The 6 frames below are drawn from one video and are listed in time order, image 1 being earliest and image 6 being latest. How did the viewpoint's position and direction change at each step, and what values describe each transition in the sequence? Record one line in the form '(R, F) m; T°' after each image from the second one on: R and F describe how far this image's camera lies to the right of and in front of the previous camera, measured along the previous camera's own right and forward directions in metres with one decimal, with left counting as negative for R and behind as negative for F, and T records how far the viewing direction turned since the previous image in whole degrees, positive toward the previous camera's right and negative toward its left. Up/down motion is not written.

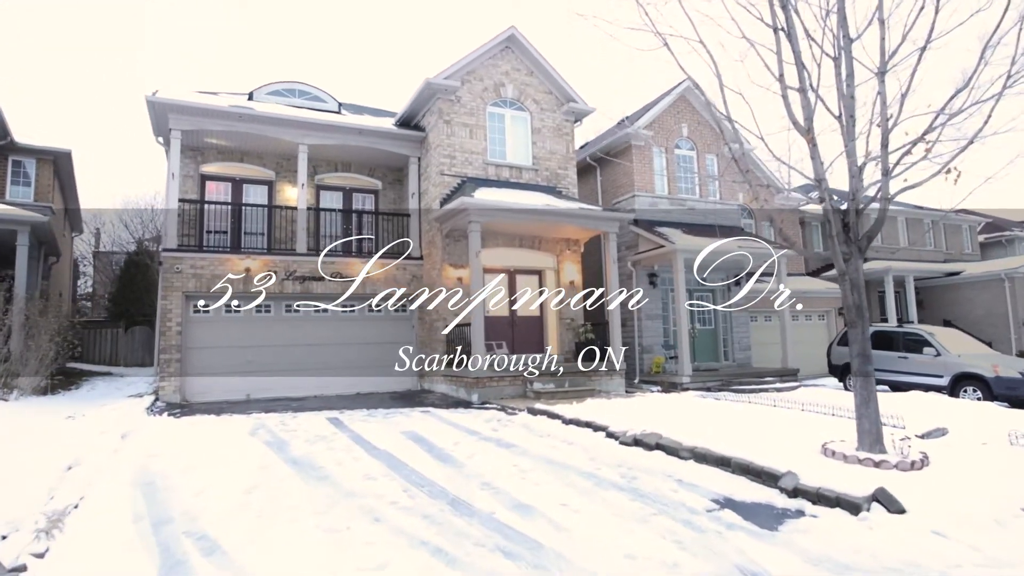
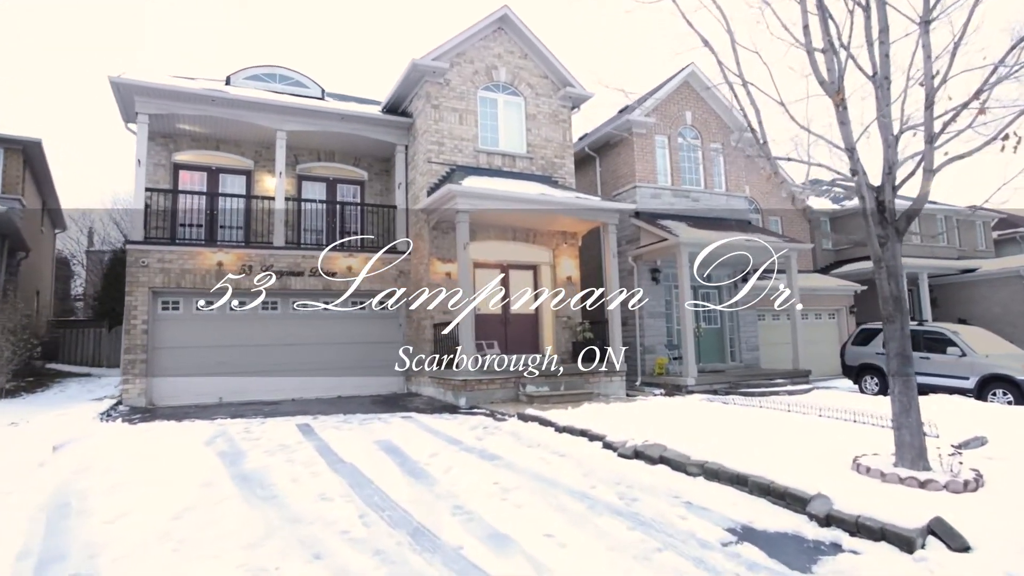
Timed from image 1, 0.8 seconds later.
(+0.2, +0.8) m; 0°
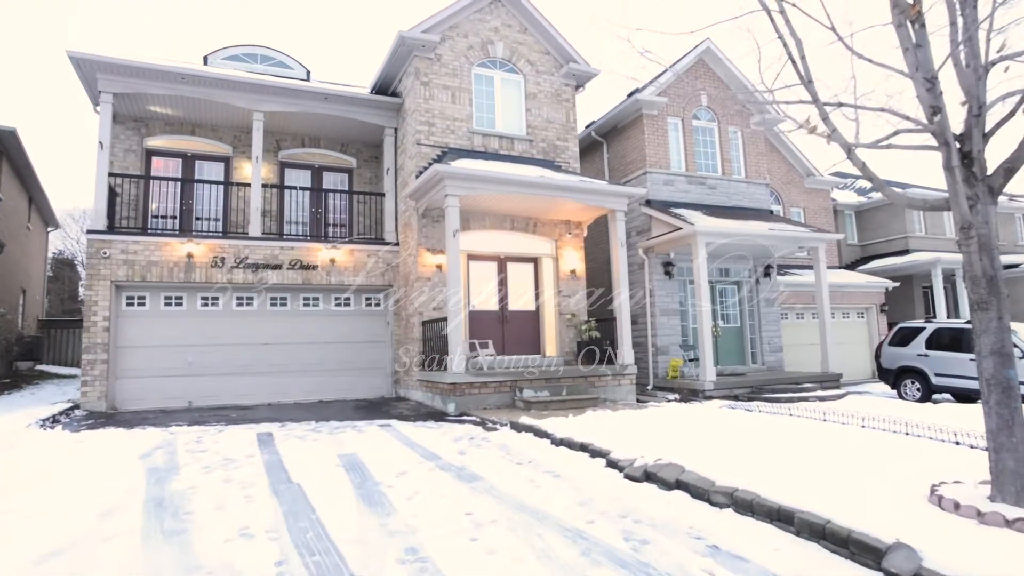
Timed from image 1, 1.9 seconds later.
(+0.2, +1.1) m; -1°
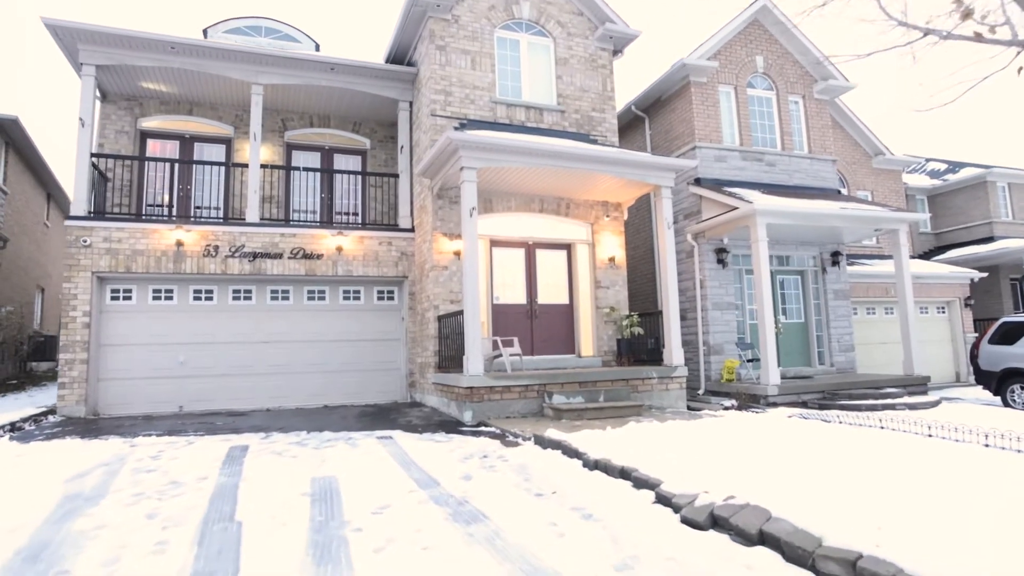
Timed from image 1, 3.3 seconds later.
(+0.2, +1.4) m; -4°
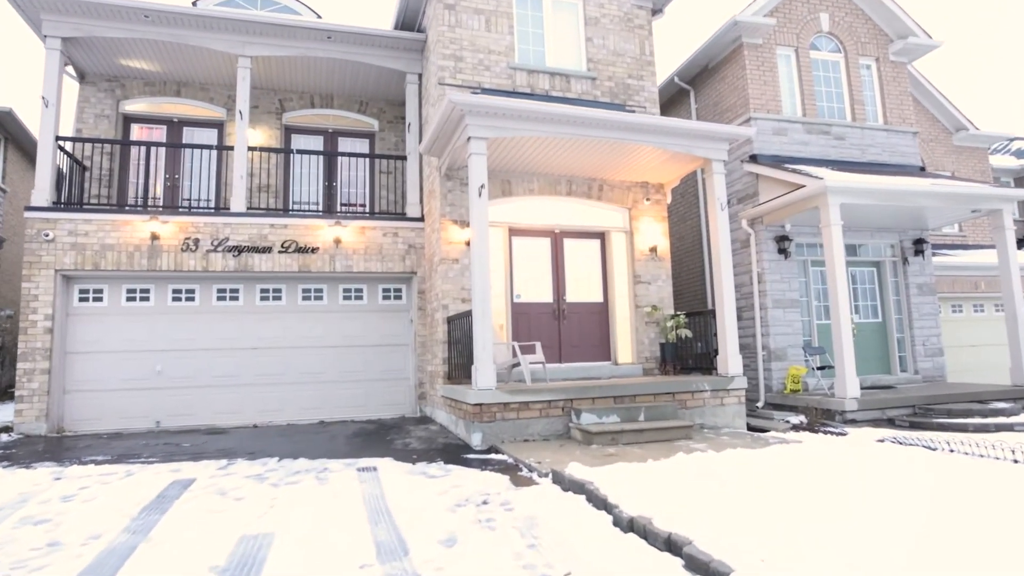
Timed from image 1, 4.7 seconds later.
(+0.2, +1.4) m; -4°
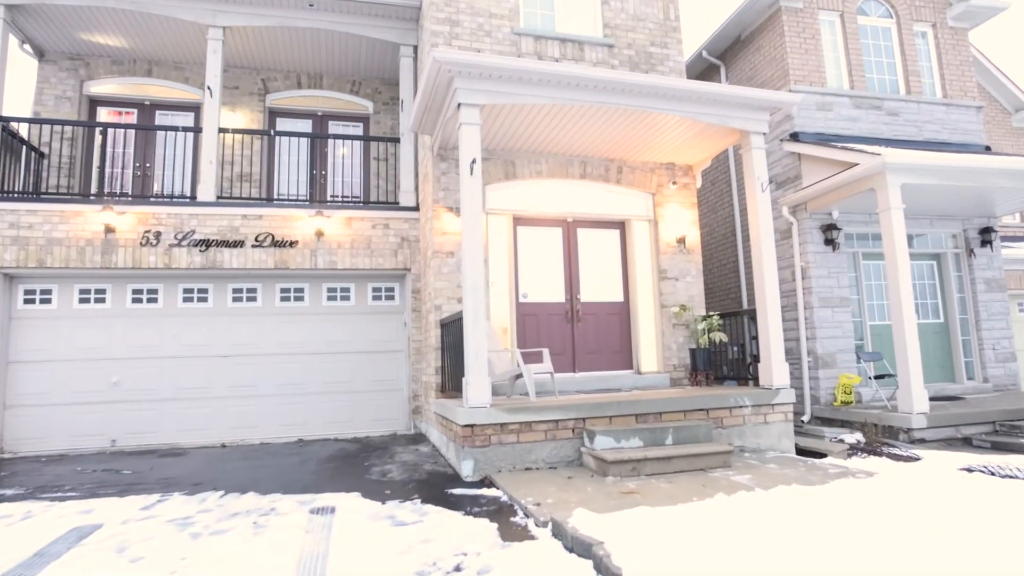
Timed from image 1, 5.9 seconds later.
(+0.2, +1.1) m; -2°
